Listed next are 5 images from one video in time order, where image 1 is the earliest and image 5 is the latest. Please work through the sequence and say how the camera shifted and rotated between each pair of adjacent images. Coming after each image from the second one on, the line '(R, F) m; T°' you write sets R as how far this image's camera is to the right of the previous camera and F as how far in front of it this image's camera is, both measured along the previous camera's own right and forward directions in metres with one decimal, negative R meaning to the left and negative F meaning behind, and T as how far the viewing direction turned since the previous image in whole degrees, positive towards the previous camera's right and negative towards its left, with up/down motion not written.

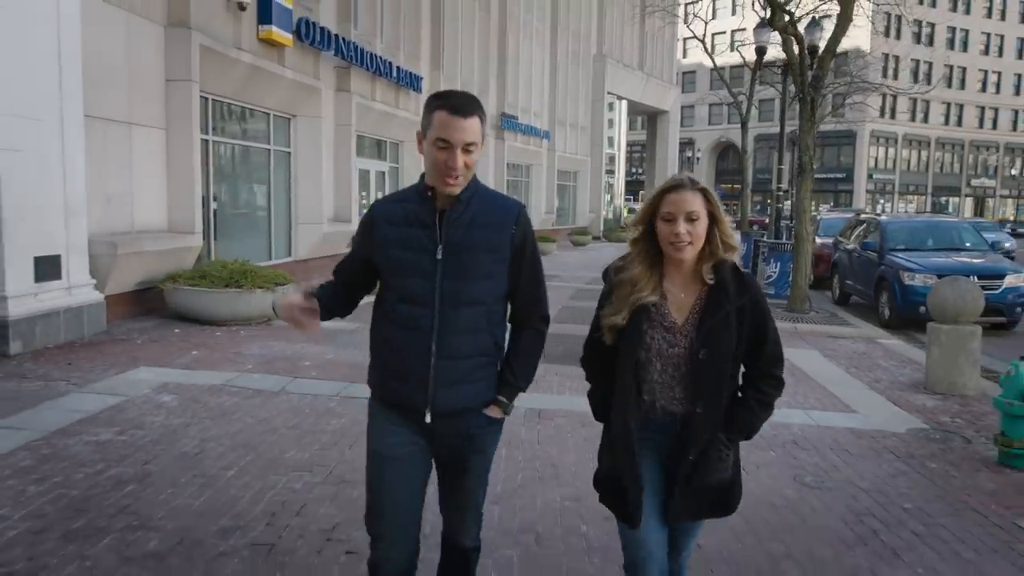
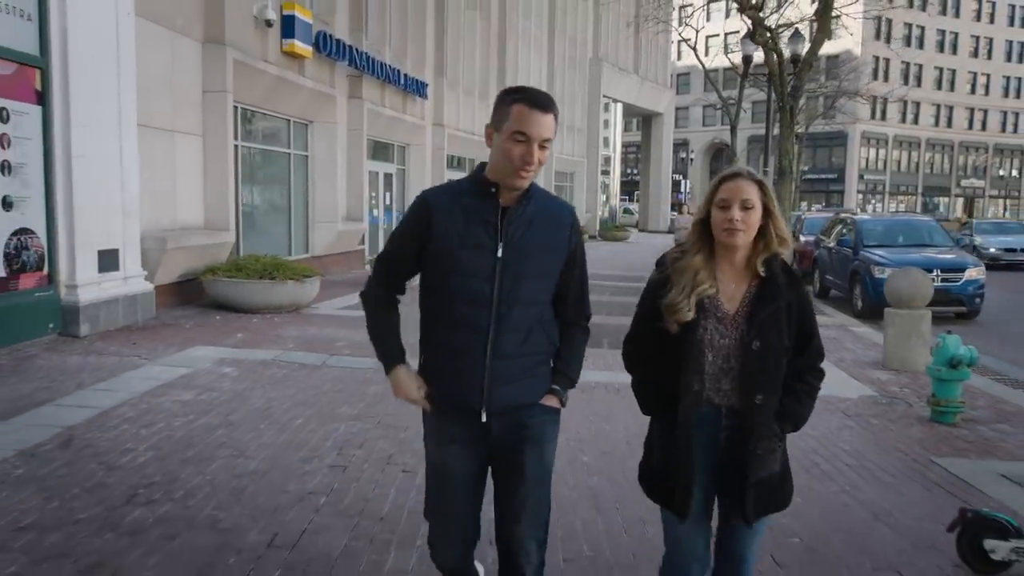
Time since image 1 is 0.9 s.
(-0.1, -1.1) m; 0°
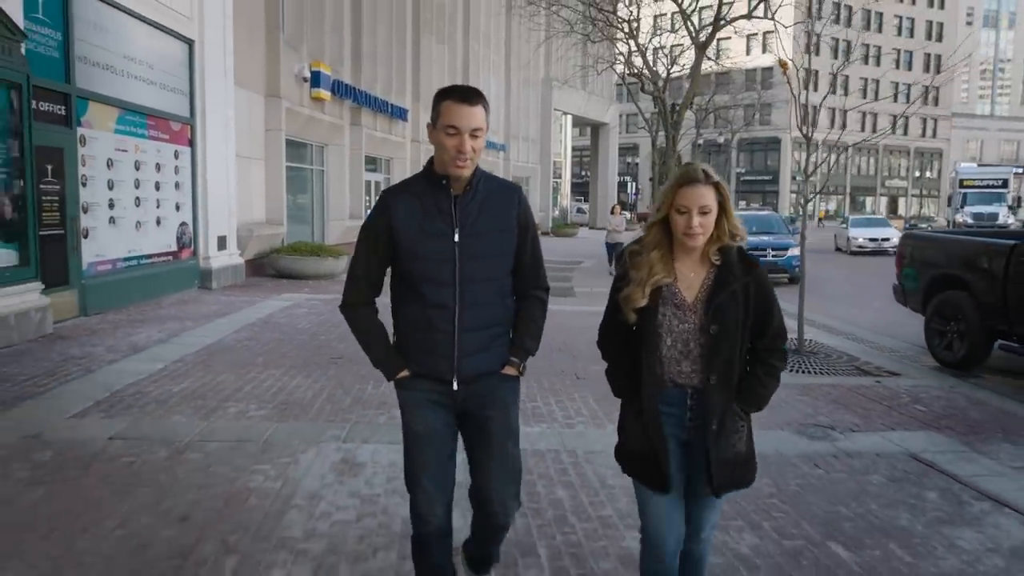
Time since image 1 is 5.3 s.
(-0.1, -5.7) m; +3°
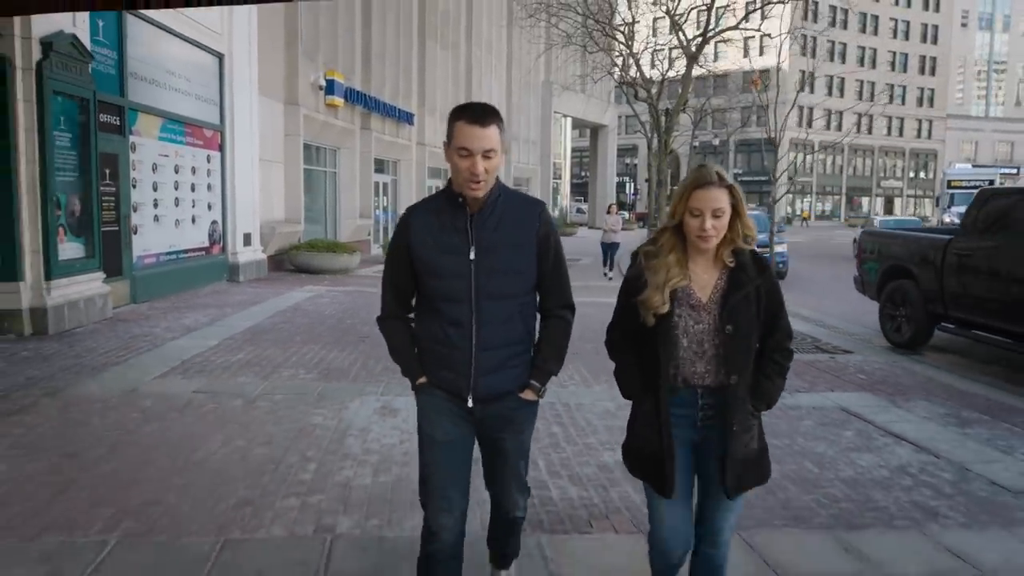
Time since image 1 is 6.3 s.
(0.0, -1.3) m; 0°
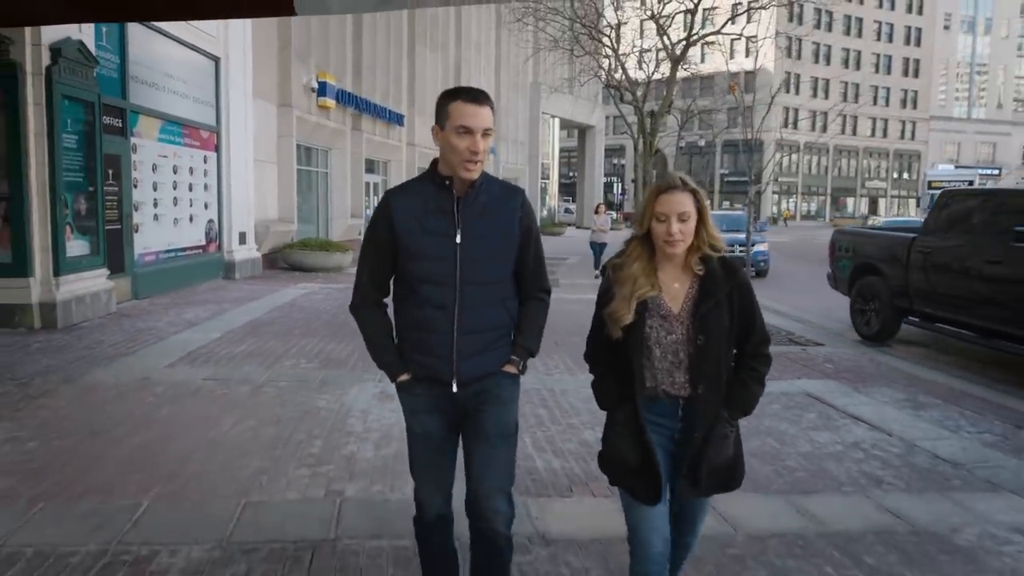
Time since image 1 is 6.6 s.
(0.0, -0.5) m; +1°
